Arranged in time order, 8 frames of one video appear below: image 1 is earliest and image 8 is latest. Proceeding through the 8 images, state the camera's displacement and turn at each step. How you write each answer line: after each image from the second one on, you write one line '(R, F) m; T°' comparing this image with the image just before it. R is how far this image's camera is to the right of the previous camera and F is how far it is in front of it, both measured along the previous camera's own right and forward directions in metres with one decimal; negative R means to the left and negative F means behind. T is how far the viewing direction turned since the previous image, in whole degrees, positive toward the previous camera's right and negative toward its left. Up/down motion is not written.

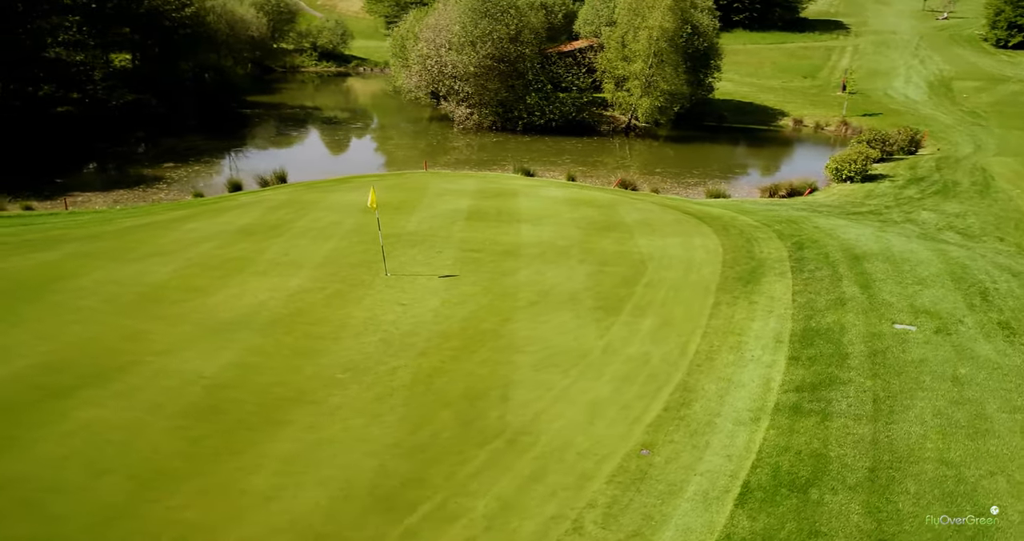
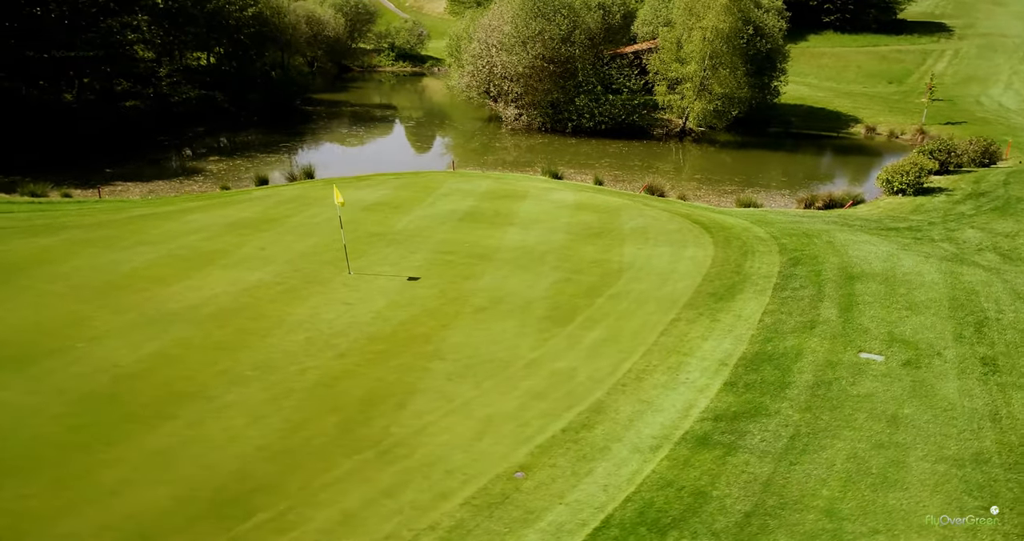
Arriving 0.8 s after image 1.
(+1.8, +0.4) m; -7°
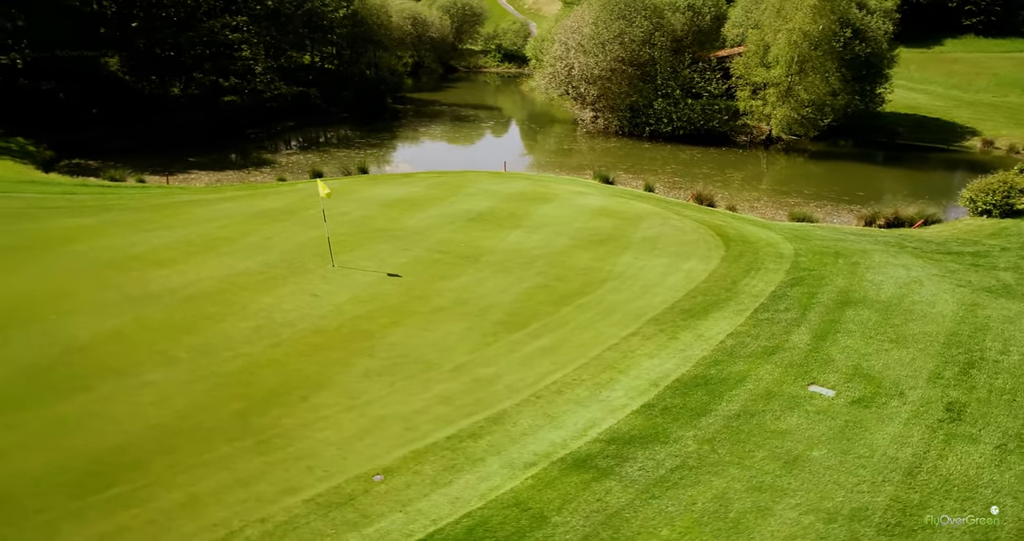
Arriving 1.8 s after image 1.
(+2.0, +0.3) m; -9°
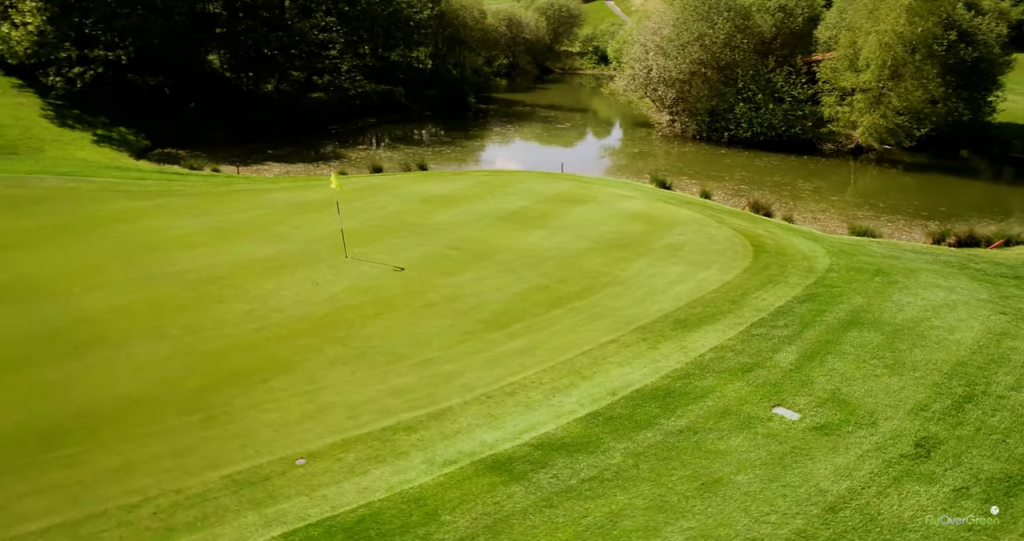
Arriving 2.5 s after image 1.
(+1.5, +0.2) m; -8°
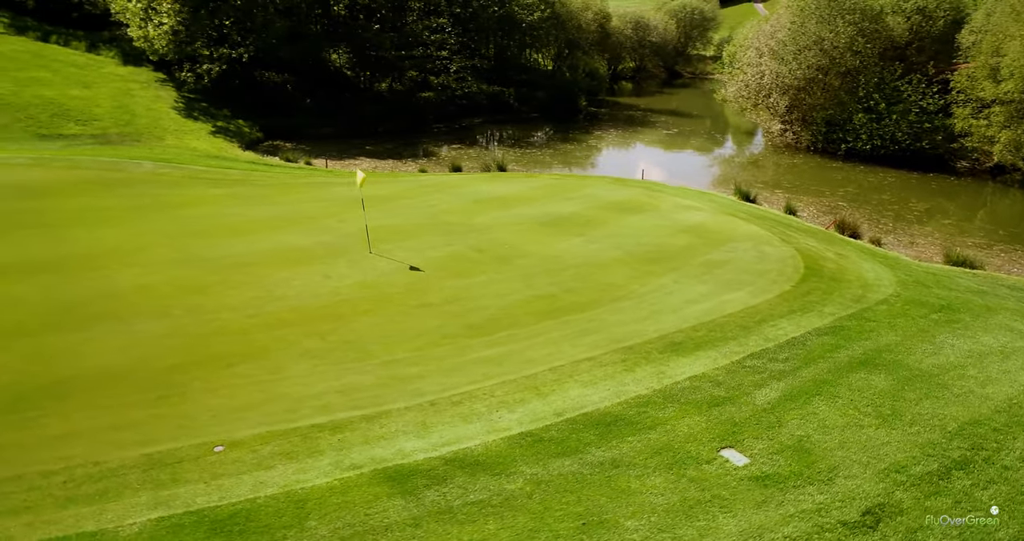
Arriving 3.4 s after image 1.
(+1.8, +0.4) m; -11°
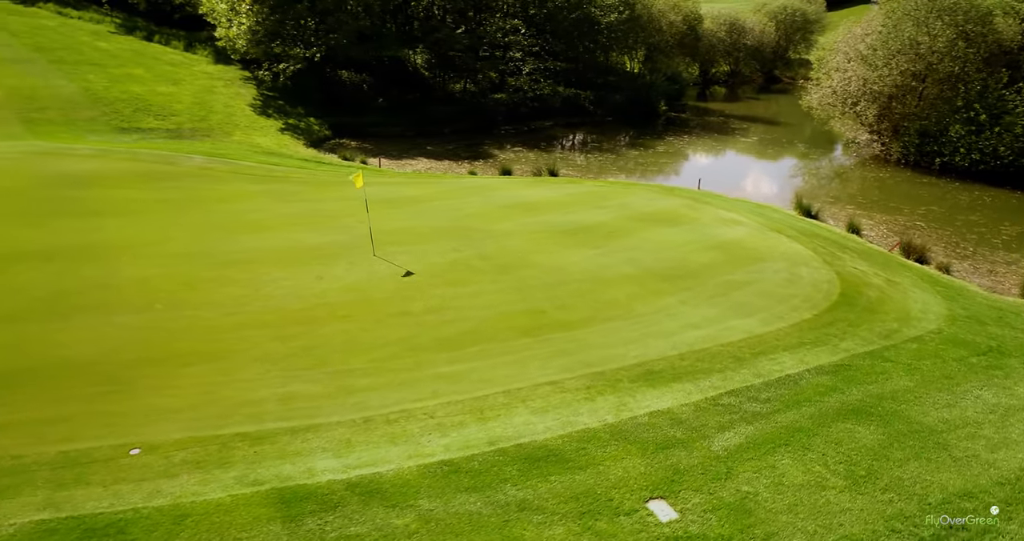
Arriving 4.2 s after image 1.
(+1.4, +0.6) m; -8°
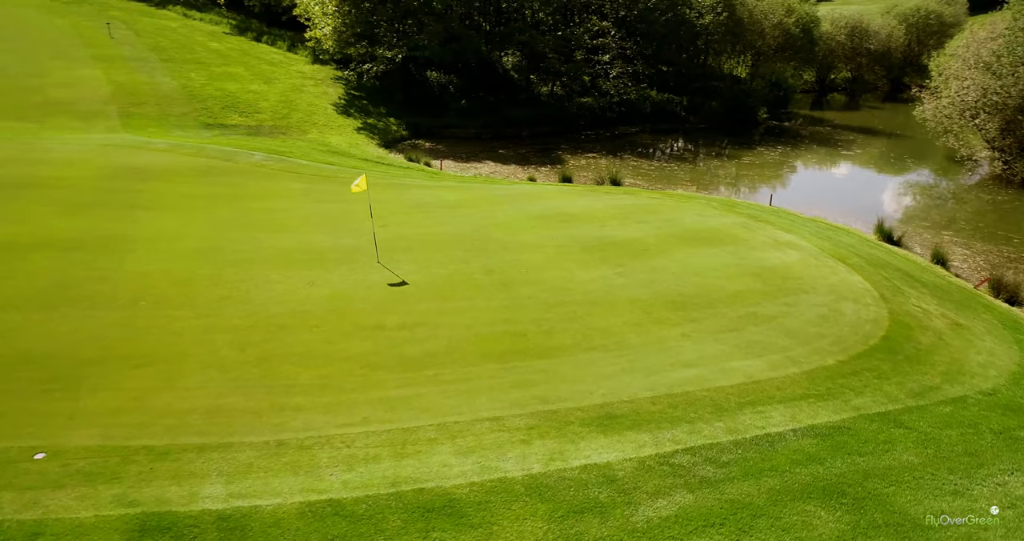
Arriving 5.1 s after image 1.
(+1.5, +0.8) m; -9°
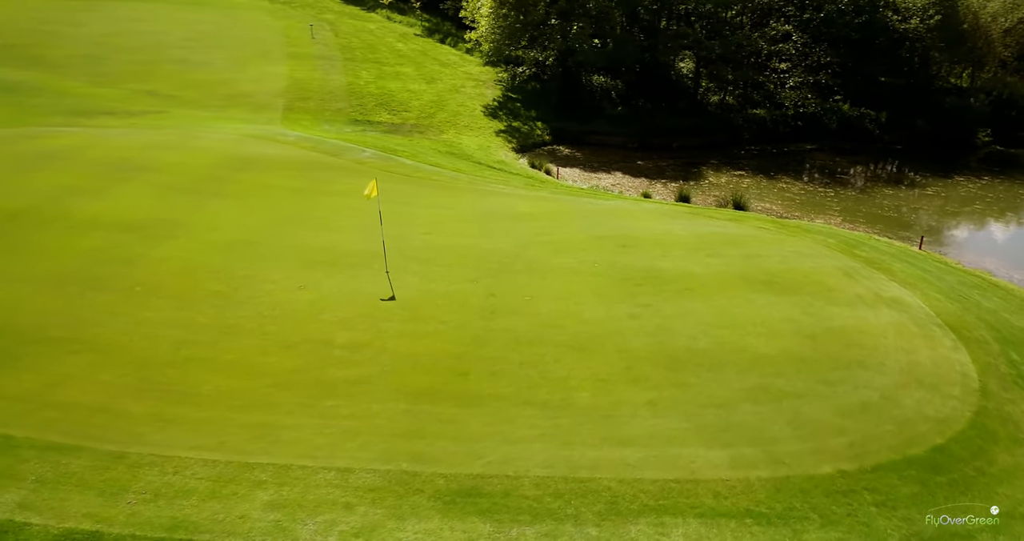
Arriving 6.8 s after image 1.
(+2.6, +1.5) m; -17°
